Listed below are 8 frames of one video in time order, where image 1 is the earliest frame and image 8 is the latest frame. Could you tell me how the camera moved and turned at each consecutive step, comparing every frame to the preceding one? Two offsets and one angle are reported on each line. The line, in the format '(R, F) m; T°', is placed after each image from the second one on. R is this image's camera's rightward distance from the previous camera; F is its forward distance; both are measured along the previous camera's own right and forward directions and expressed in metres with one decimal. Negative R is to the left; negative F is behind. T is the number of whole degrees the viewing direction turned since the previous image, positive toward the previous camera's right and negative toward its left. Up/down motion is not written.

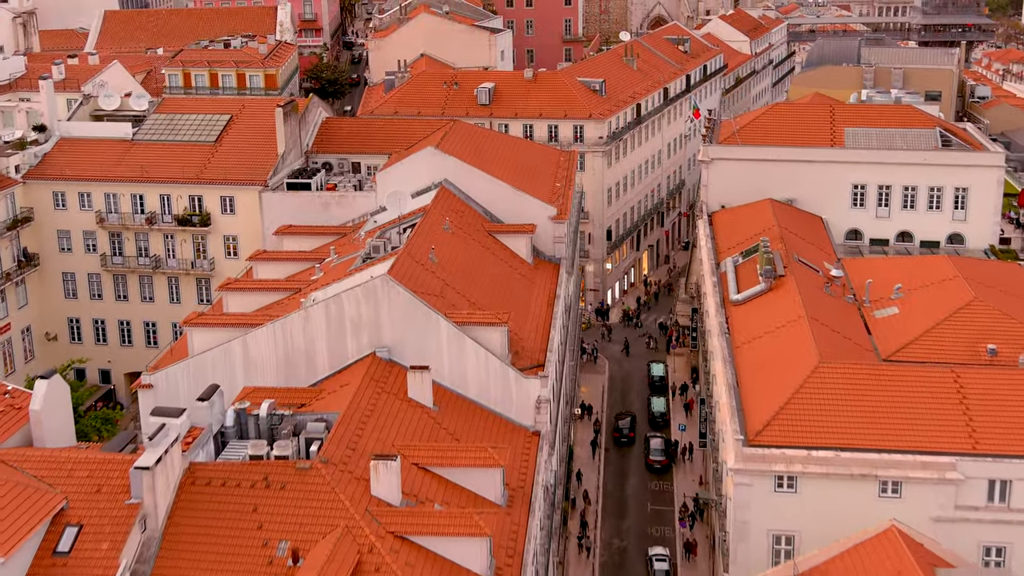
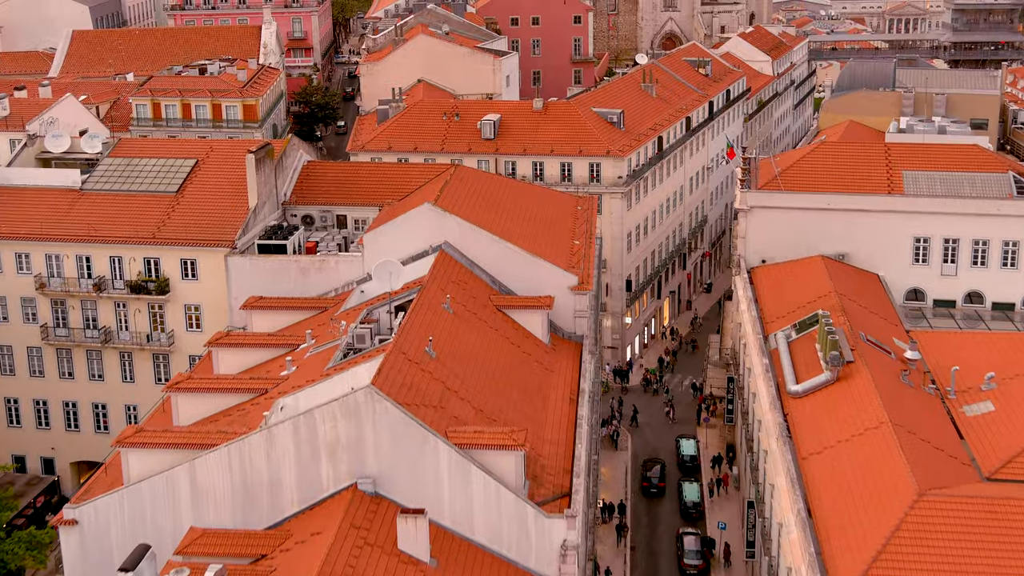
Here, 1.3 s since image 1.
(-0.5, +9.5) m; 0°
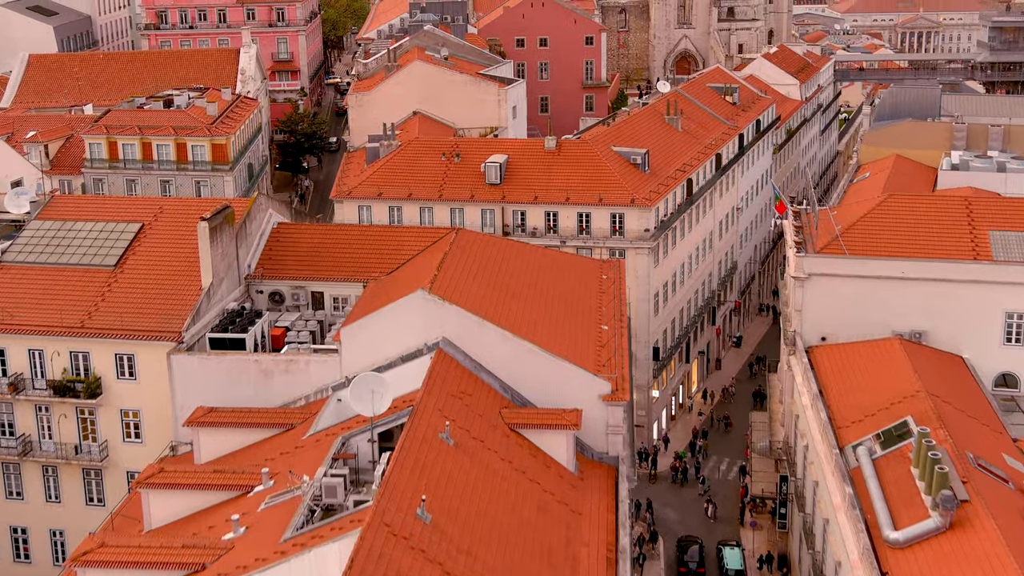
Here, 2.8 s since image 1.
(-0.5, +10.5) m; 0°
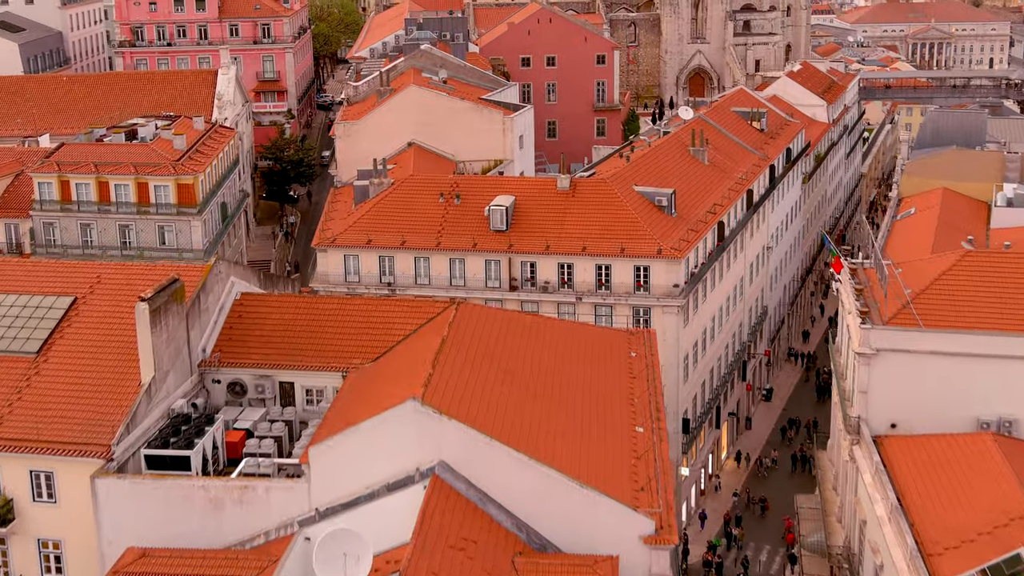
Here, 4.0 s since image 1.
(-0.4, +8.7) m; 0°
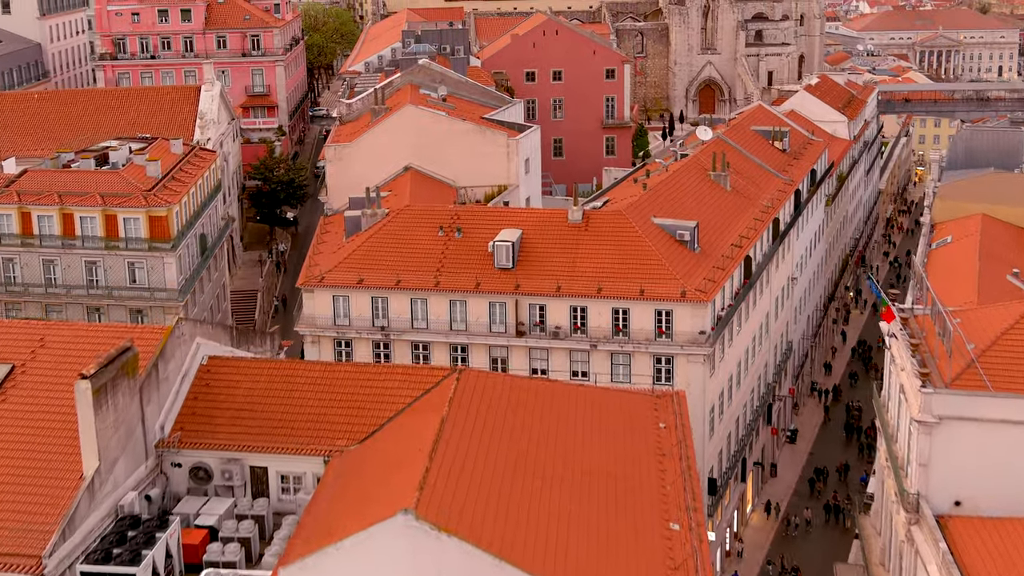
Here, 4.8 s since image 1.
(-0.3, +5.8) m; 0°
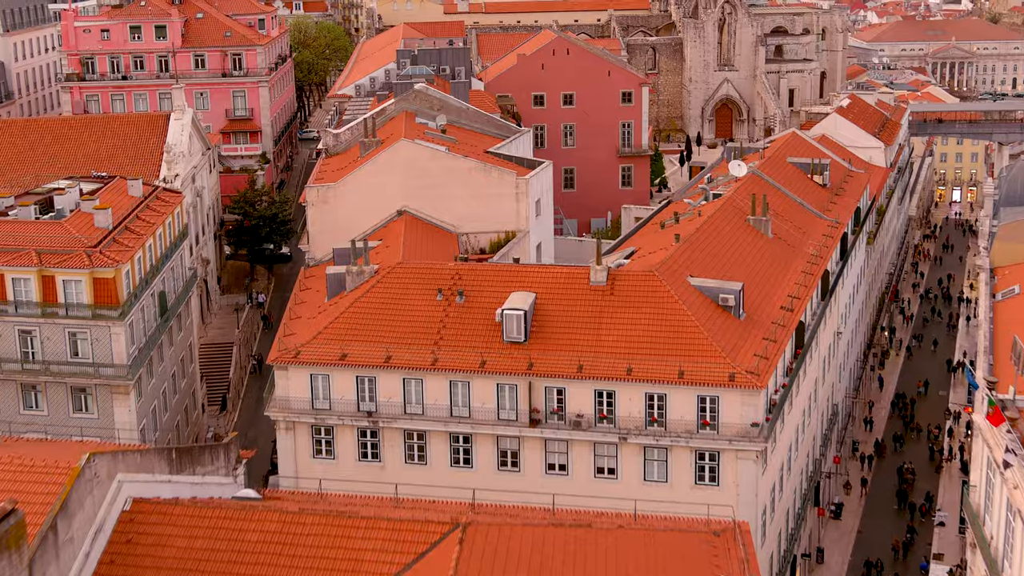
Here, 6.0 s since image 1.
(-0.4, +8.7) m; 0°
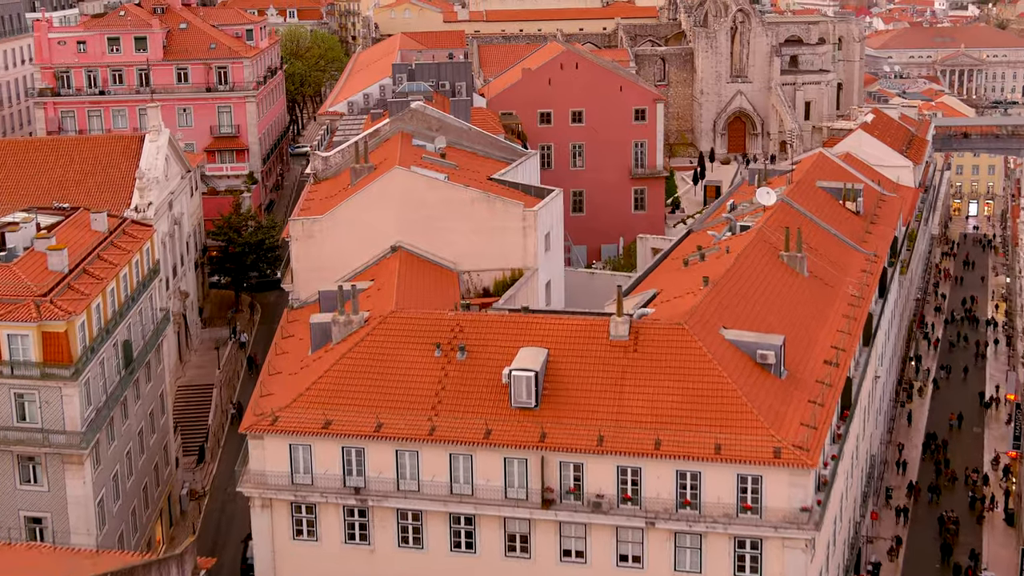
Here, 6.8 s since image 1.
(-0.3, +5.9) m; 0°
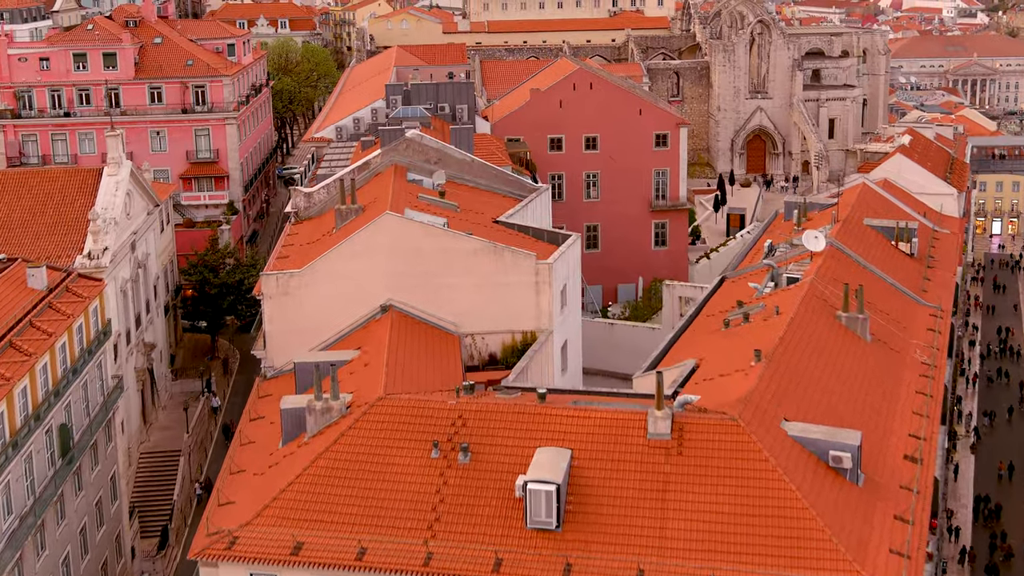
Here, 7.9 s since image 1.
(-0.4, +7.8) m; 0°
